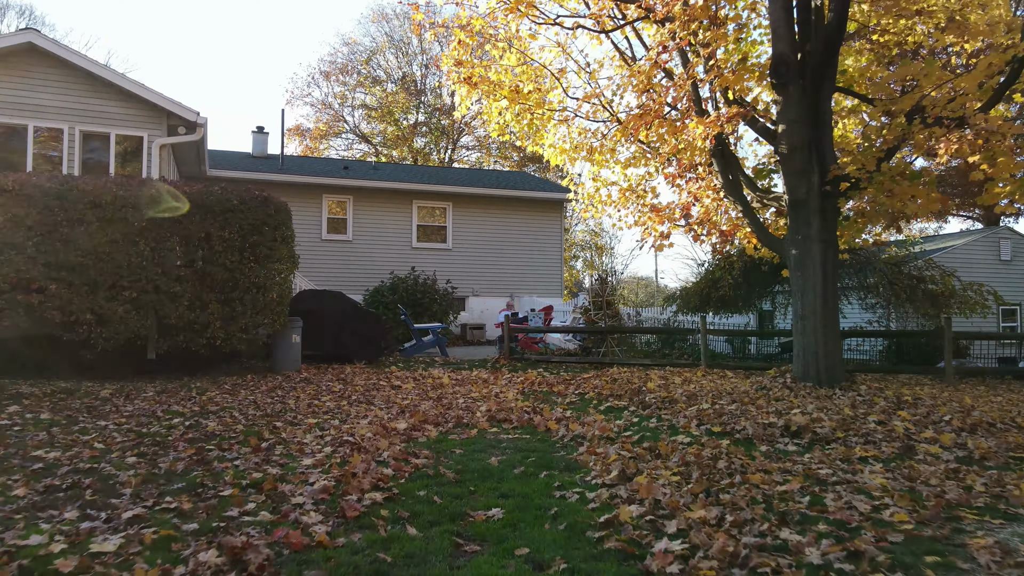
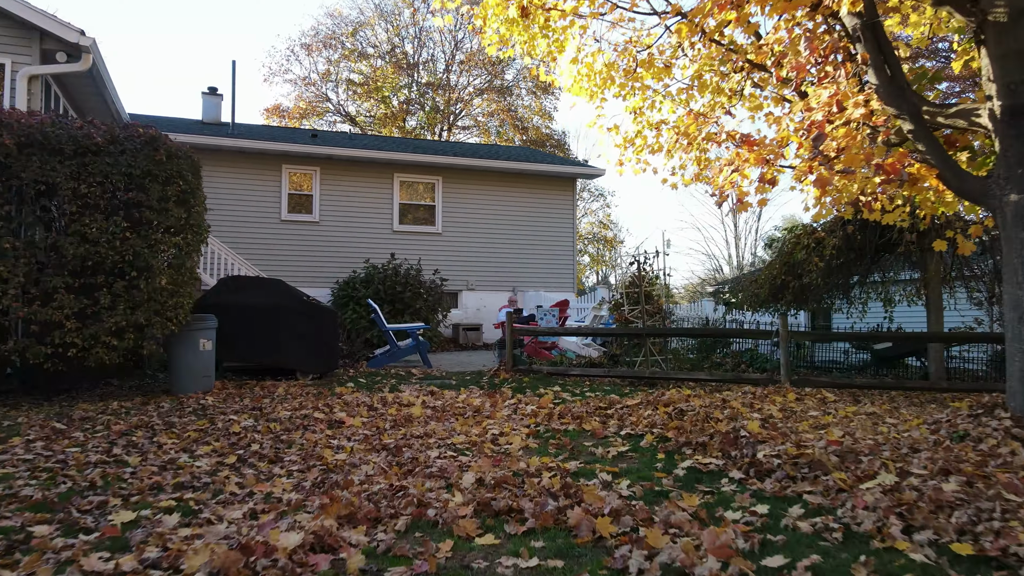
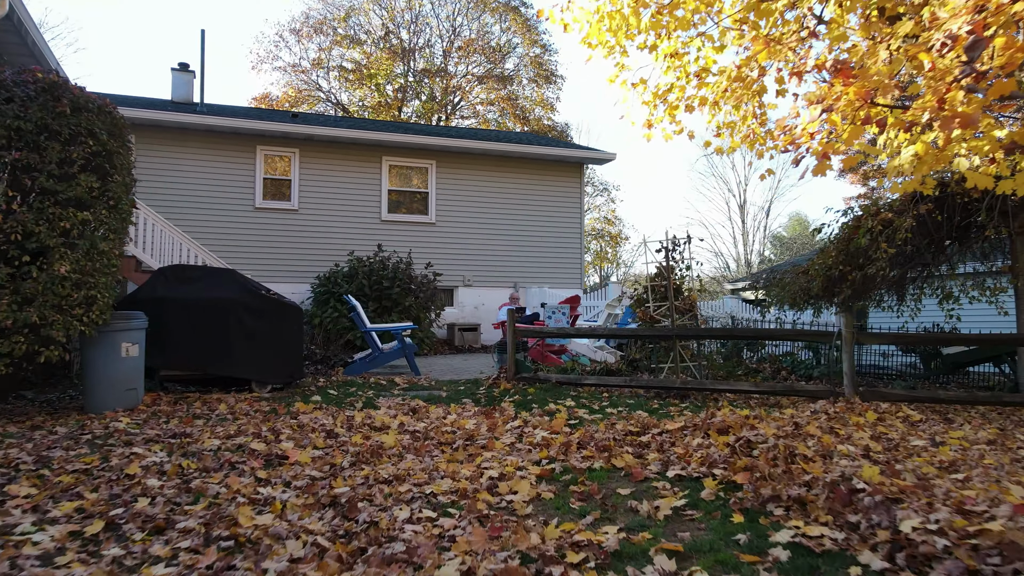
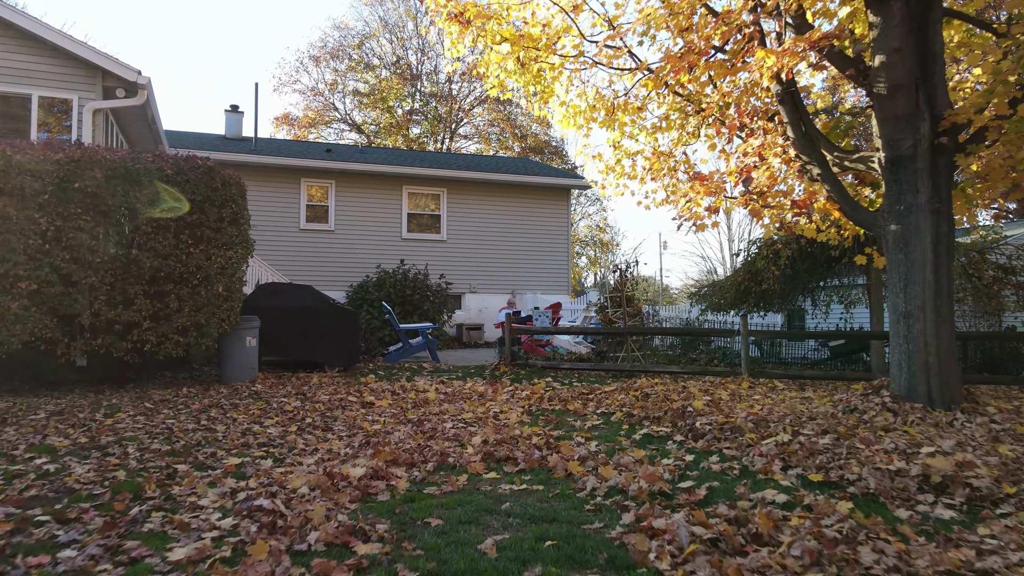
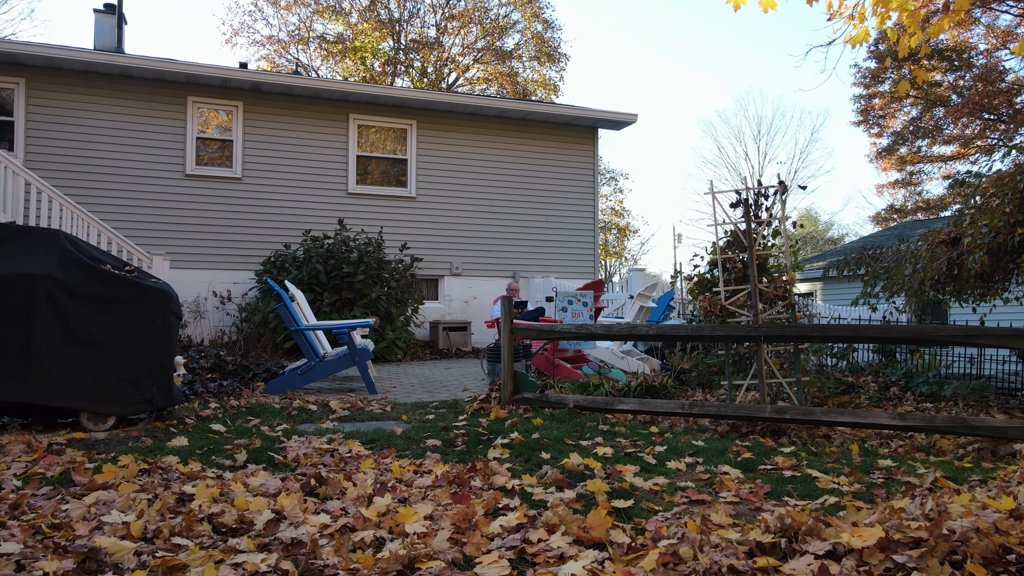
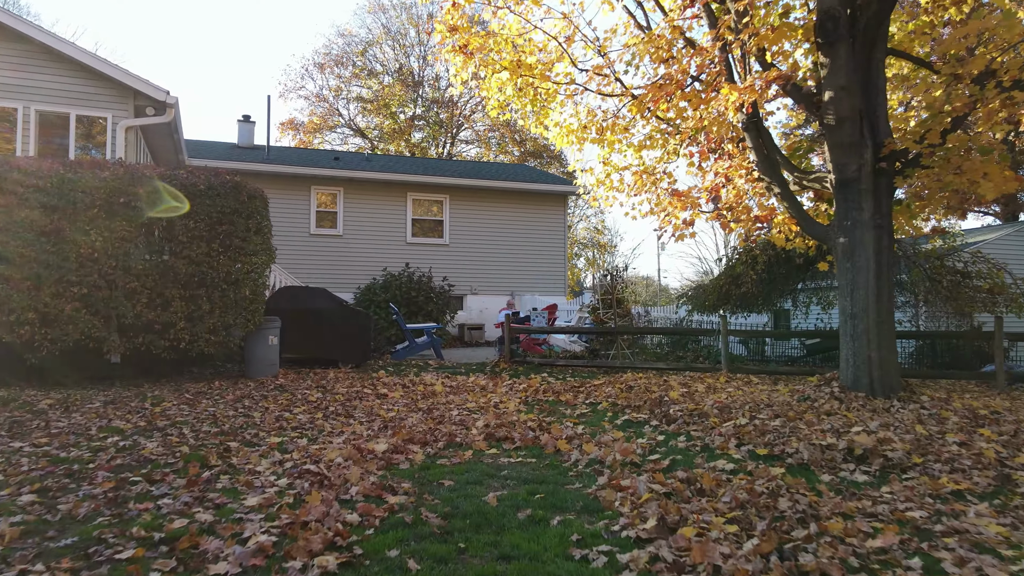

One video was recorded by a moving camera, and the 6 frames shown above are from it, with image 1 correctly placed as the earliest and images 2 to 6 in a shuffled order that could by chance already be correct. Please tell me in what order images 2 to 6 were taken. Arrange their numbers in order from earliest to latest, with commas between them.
6, 4, 2, 3, 5
